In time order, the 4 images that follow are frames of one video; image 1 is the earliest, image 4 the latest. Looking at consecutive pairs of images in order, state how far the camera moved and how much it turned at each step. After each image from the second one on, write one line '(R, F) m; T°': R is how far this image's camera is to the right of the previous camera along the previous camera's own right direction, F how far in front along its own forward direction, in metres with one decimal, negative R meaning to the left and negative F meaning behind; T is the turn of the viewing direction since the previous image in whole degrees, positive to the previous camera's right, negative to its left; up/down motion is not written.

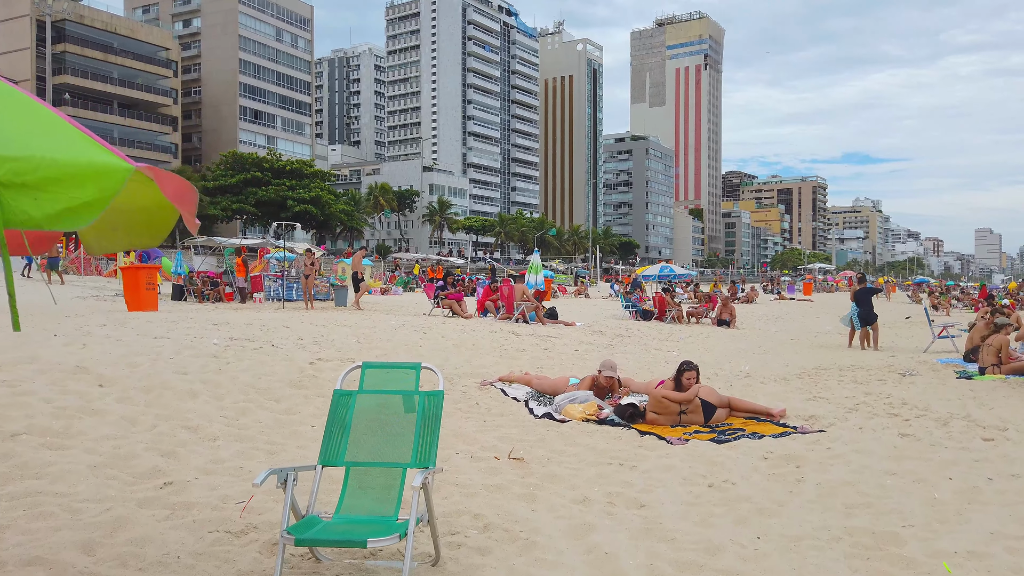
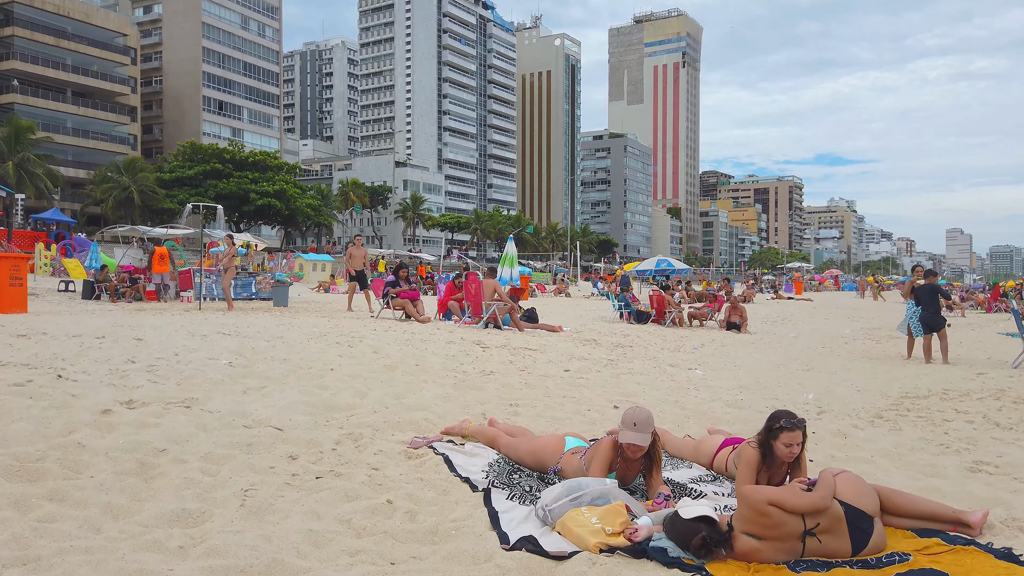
(+0.1, +2.8) m; +2°
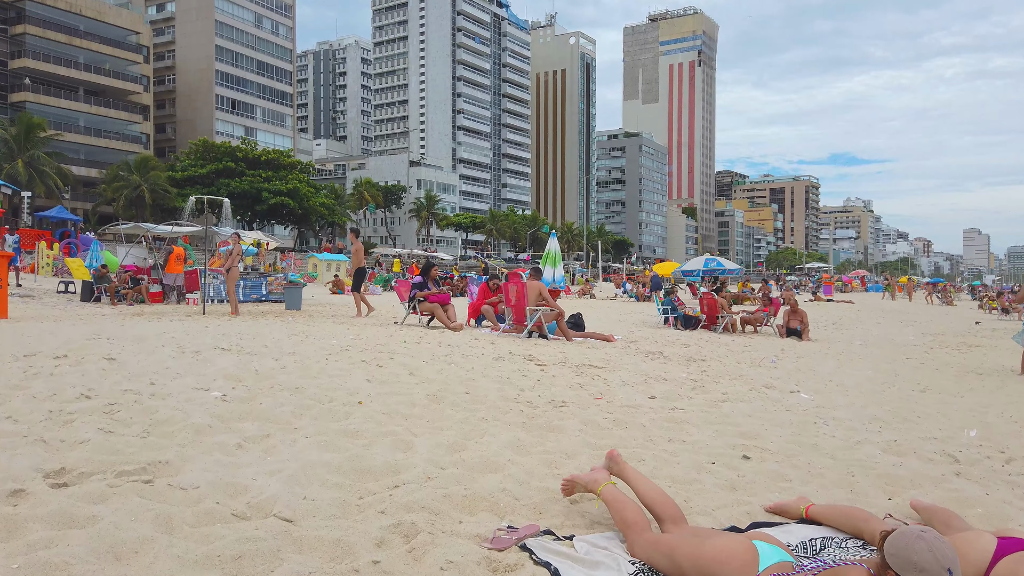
(-0.4, +1.4) m; -1°
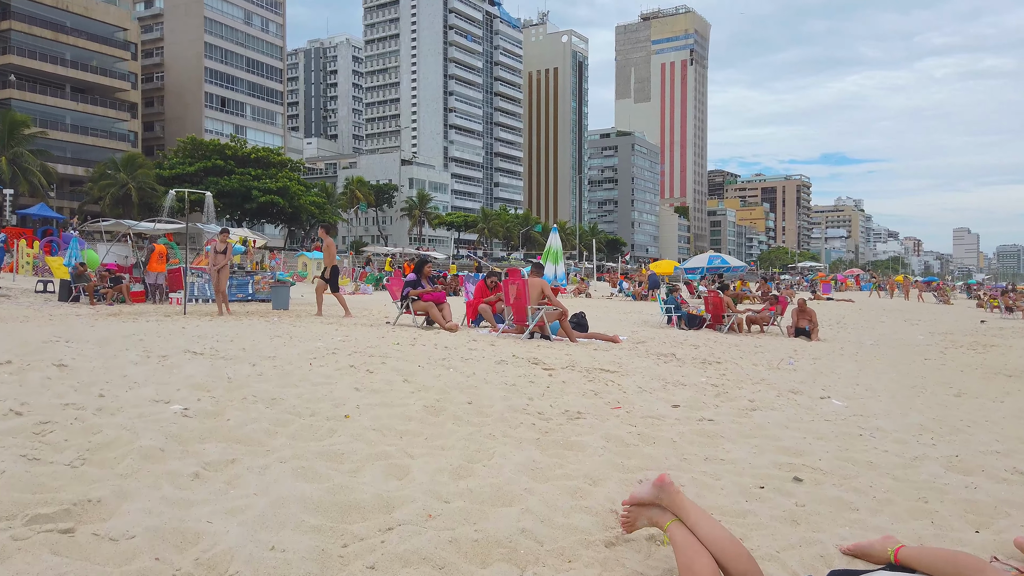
(-0.1, +0.6) m; +1°
